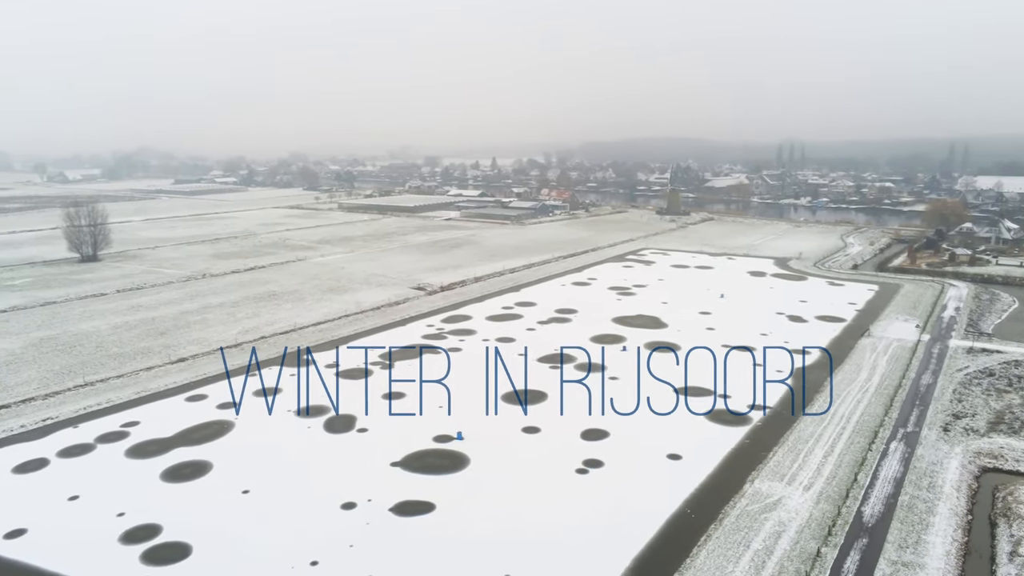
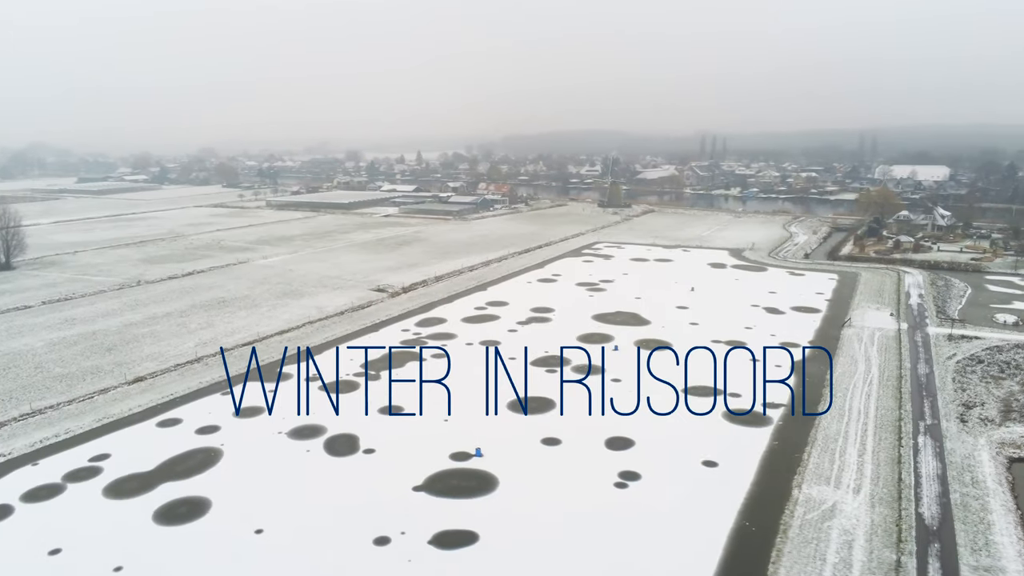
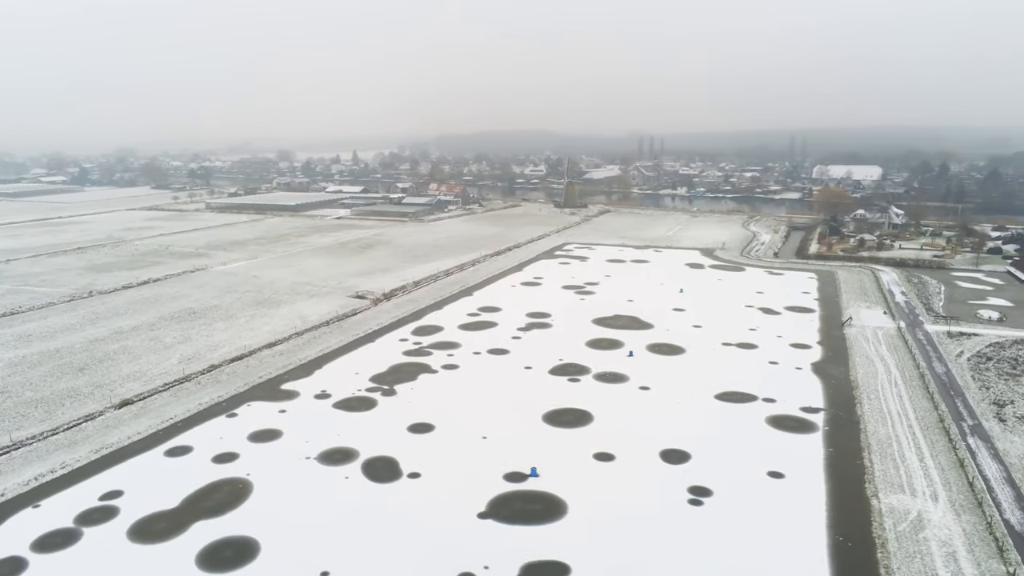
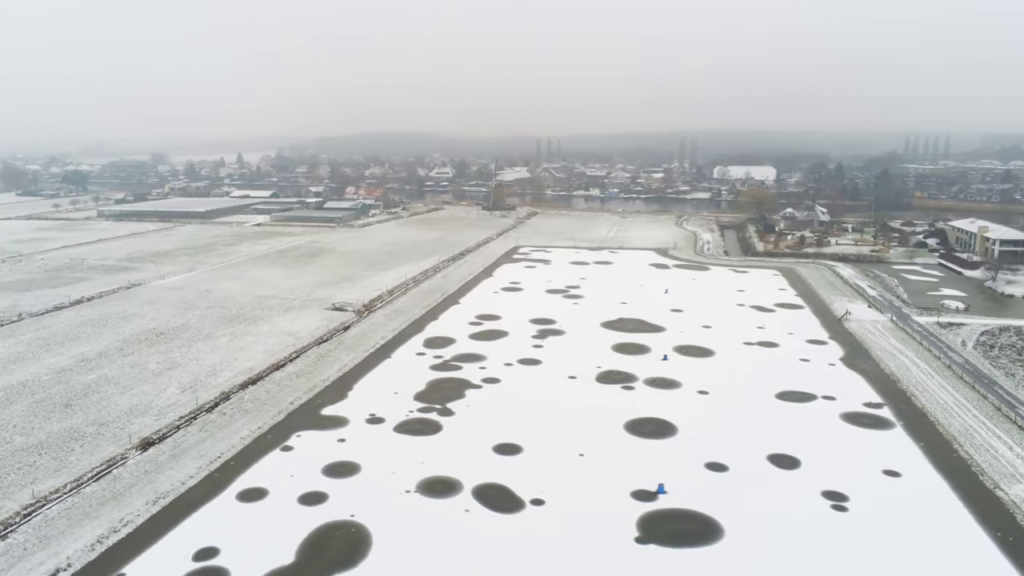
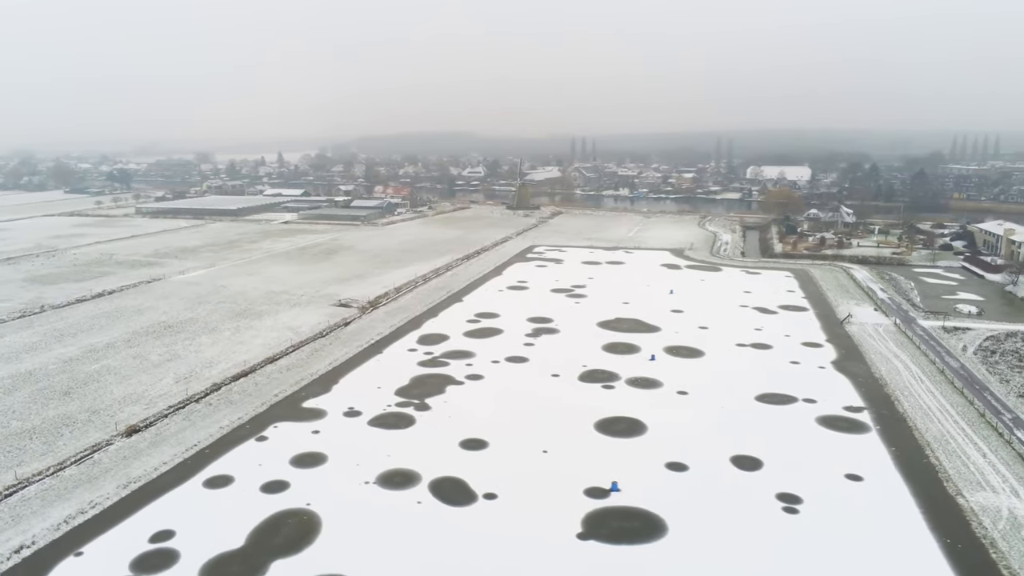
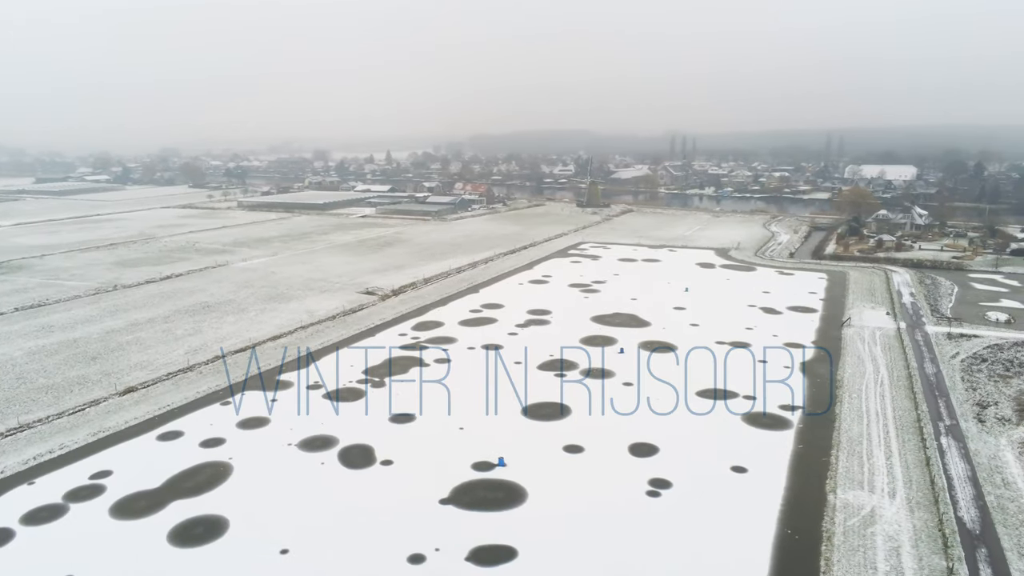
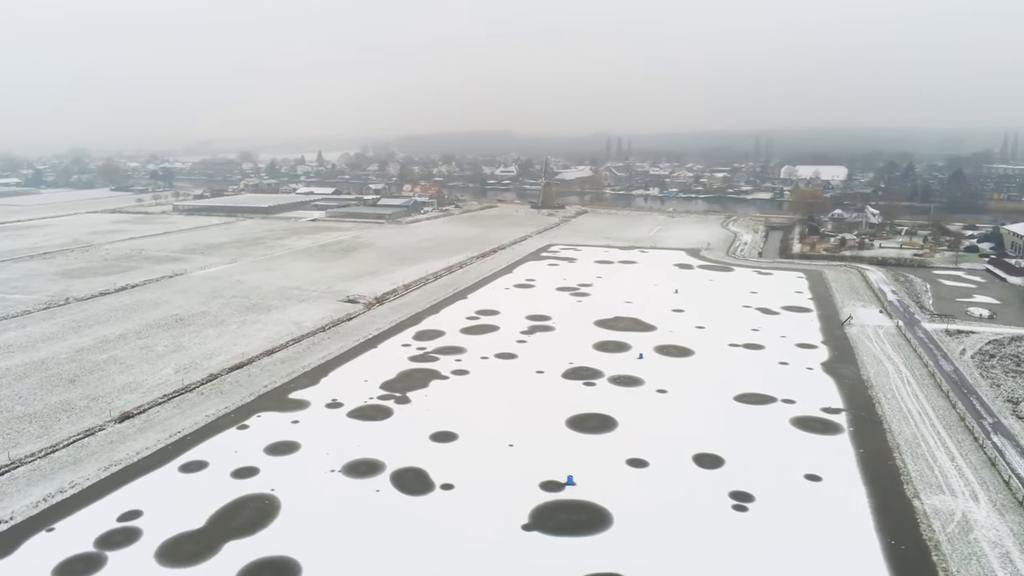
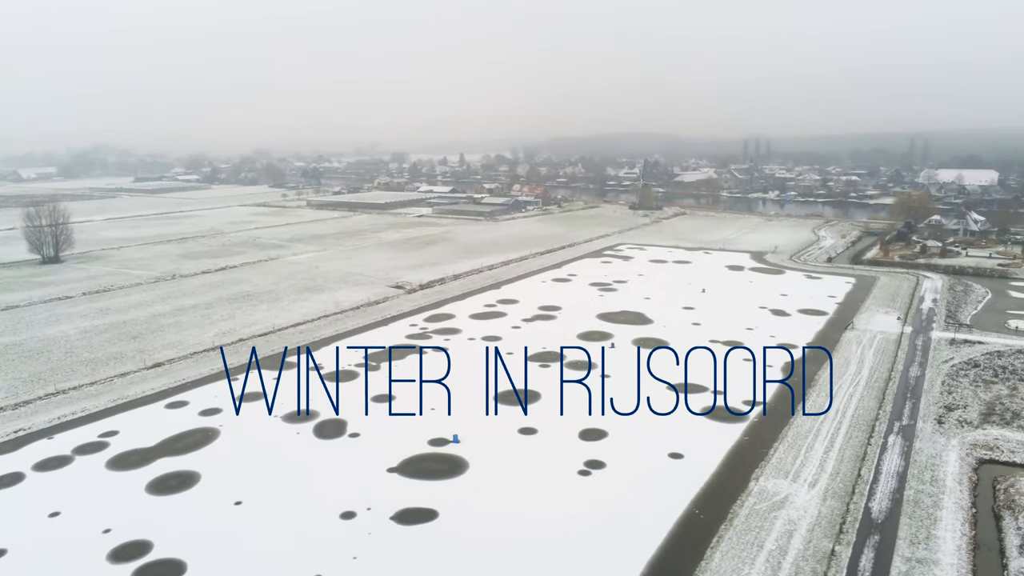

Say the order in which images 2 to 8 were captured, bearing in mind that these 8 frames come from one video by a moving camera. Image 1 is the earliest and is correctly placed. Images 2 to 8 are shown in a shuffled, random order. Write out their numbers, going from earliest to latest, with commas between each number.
8, 2, 6, 3, 7, 5, 4
